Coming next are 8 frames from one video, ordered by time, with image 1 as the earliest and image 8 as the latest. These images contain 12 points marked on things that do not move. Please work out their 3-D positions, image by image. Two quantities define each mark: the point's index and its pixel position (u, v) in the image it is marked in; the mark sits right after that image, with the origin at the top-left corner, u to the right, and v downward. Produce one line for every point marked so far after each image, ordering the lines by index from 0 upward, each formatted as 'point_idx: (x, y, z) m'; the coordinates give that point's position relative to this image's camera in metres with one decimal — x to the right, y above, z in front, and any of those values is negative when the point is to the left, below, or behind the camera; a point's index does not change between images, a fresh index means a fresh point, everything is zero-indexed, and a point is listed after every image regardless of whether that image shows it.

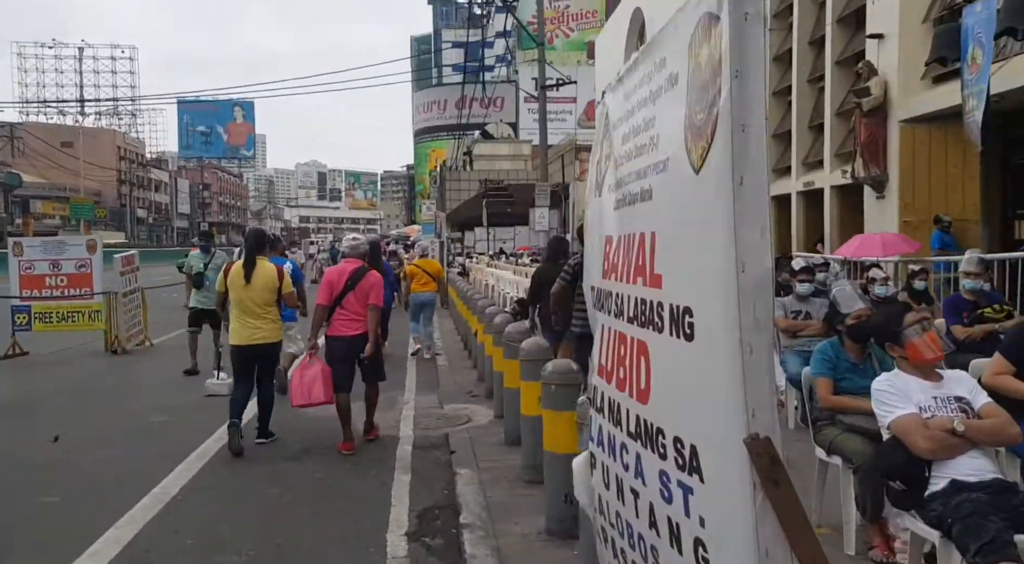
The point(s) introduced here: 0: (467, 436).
0: (-0.4, -1.3, +8.1) m
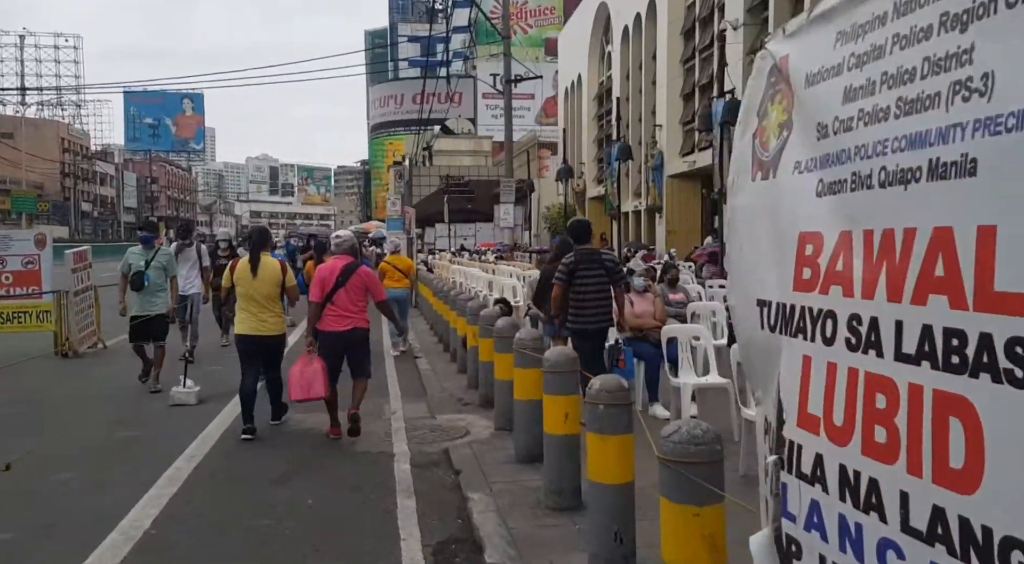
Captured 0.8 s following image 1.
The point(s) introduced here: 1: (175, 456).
0: (-0.3, -1.3, +7.4) m
1: (-2.7, -1.4, +7.5) m
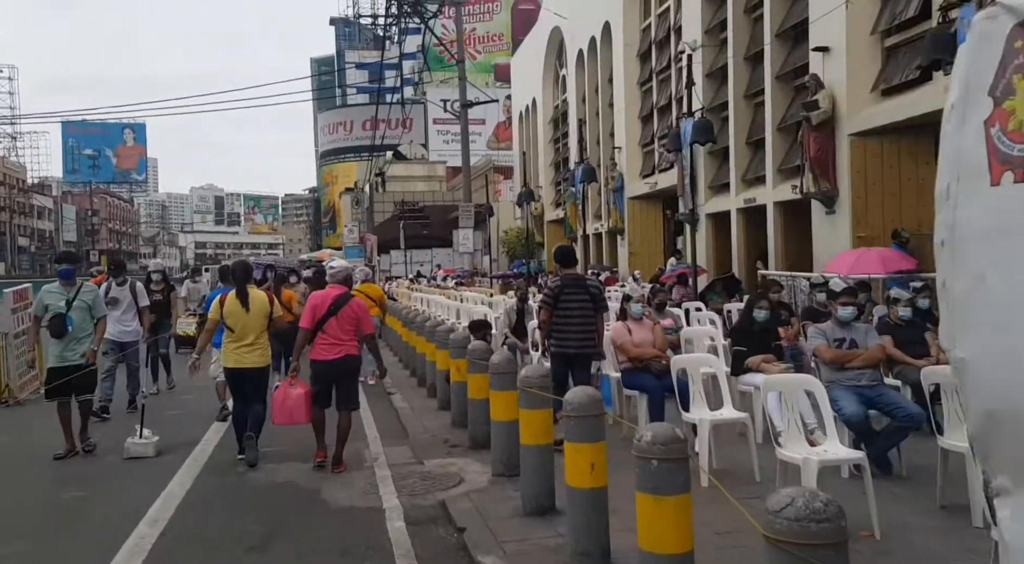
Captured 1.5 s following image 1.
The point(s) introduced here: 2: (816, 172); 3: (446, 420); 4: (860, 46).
0: (-0.3, -1.6, +6.6) m
1: (-2.7, -1.7, +6.7) m
2: (+5.9, +2.2, +18.4) m
3: (-0.7, -1.6, +10.4) m
4: (+6.6, +4.5, +17.8) m
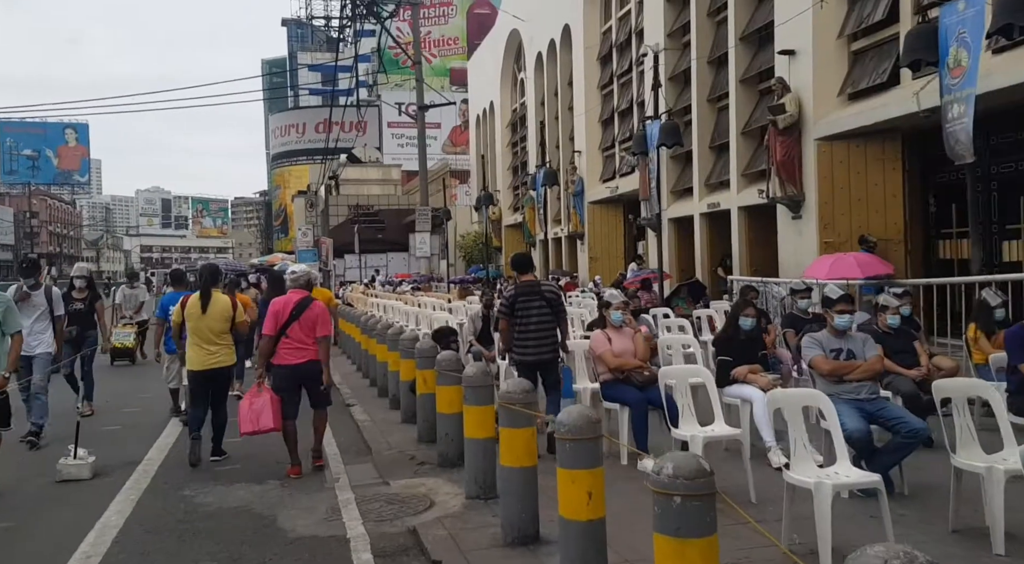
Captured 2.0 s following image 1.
0: (-0.4, -1.6, +6.0) m
1: (-2.8, -1.7, +5.9) m
2: (+5.2, +2.1, +18.1) m
3: (-1.1, -1.6, +9.8) m
4: (+5.9, +4.4, +17.5) m
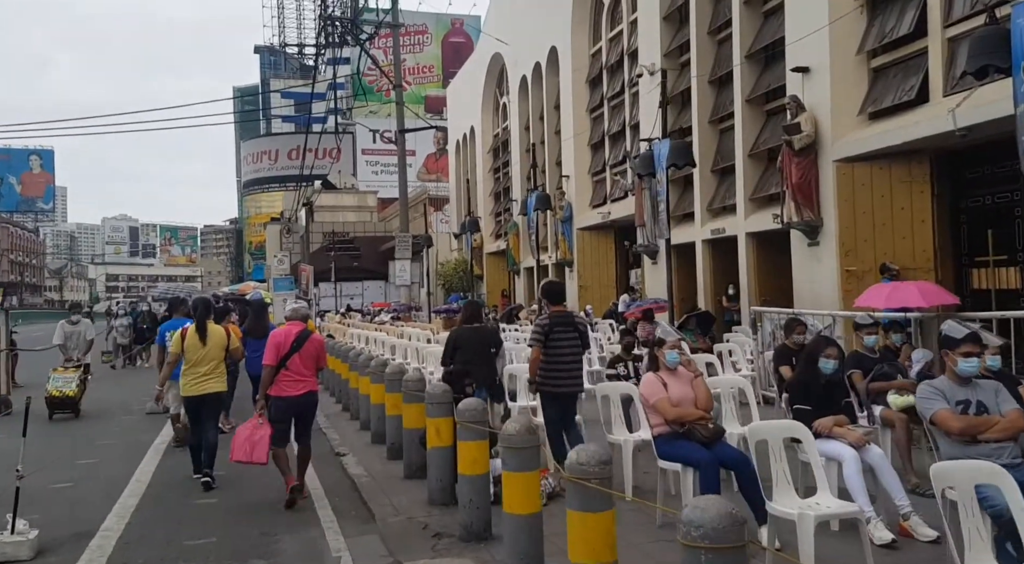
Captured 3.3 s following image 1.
0: (-0.1, -1.8, +4.6) m
1: (-2.5, -1.9, +4.4) m
2: (+5.2, +1.5, +16.9) m
3: (-0.8, -1.9, +8.4) m
4: (+5.9, +3.8, +16.5) m
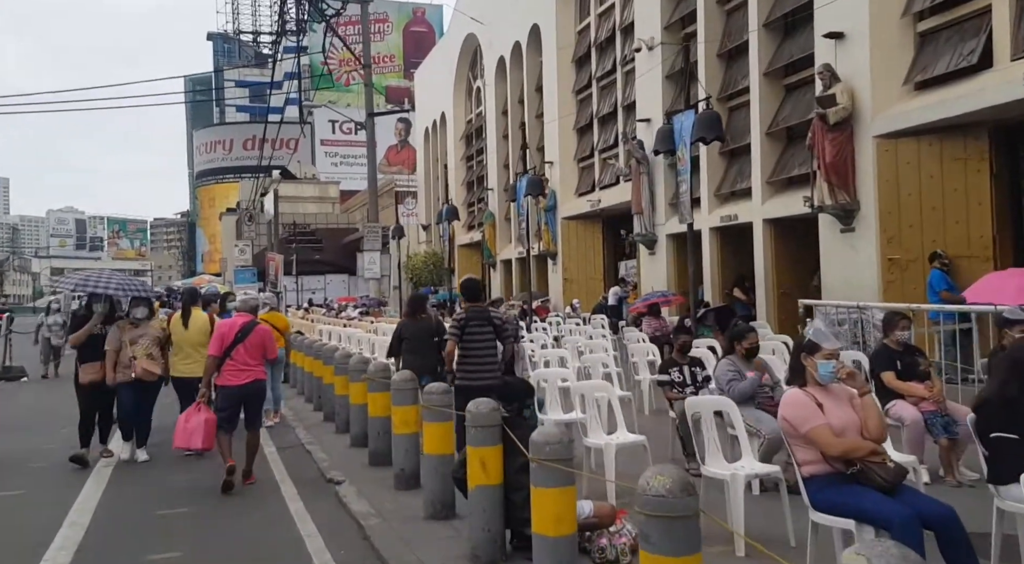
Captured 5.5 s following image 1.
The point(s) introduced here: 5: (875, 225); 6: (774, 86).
0: (+0.5, -1.7, +2.6) m
1: (-1.9, -1.8, +2.3) m
2: (+5.2, +1.6, +15.1) m
3: (-0.4, -1.8, +6.3) m
4: (+5.9, +4.0, +14.7) m
5: (+5.7, +0.9, +14.7) m
6: (+5.0, +3.8, +17.9) m
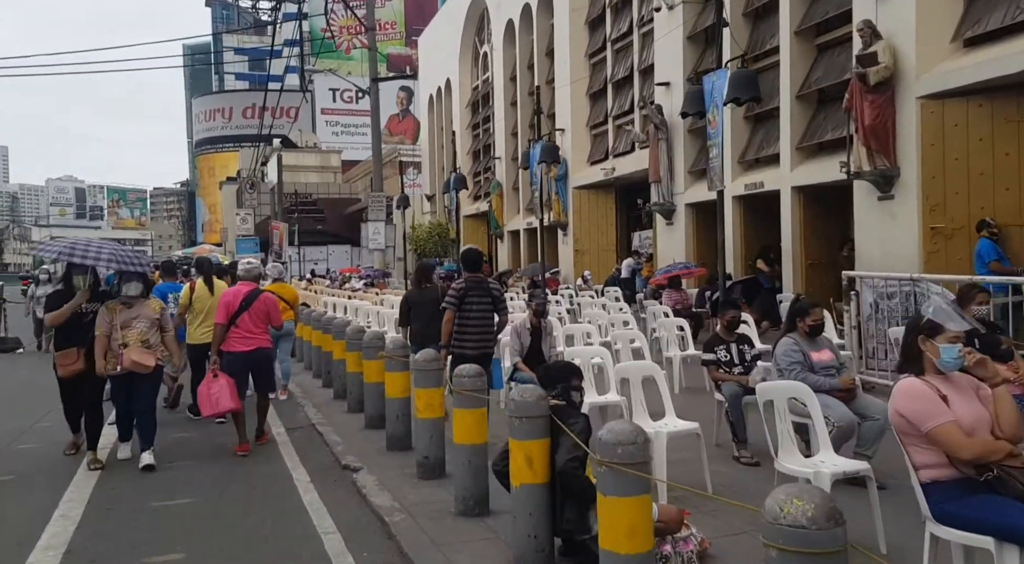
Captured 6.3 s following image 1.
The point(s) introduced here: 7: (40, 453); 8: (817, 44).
0: (+0.8, -1.6, +1.8) m
1: (-1.6, -1.7, +1.5) m
2: (+5.5, +2.1, +14.2) m
3: (-0.1, -1.6, +5.5) m
4: (+6.2, +4.4, +13.7) m
5: (+6.0, +1.3, +13.8) m
6: (+5.3, +4.3, +17.0) m
7: (-4.5, -1.6, +9.0) m
8: (+5.5, +4.3, +16.8) m
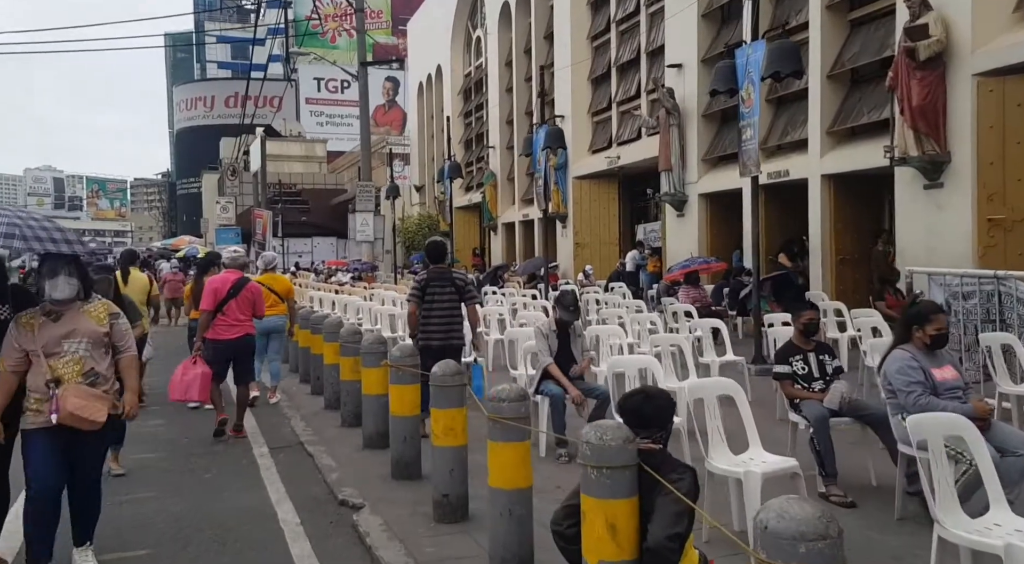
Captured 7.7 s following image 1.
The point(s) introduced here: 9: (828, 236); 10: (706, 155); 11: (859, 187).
0: (+1.1, -1.6, +0.4) m
1: (-1.2, -1.7, +0.1) m
2: (+5.6, +2.1, +12.9) m
3: (+0.2, -1.6, +4.1) m
4: (+6.4, +4.4, +12.4) m
5: (+6.2, +1.4, +12.5) m
6: (+5.5, +4.4, +15.6) m
7: (-4.3, -1.6, +7.4) m
8: (+5.6, +4.4, +15.4) m
9: (+5.3, +0.8, +15.6) m
10: (+4.0, +2.6, +19.4) m
11: (+5.9, +1.6, +15.8) m
